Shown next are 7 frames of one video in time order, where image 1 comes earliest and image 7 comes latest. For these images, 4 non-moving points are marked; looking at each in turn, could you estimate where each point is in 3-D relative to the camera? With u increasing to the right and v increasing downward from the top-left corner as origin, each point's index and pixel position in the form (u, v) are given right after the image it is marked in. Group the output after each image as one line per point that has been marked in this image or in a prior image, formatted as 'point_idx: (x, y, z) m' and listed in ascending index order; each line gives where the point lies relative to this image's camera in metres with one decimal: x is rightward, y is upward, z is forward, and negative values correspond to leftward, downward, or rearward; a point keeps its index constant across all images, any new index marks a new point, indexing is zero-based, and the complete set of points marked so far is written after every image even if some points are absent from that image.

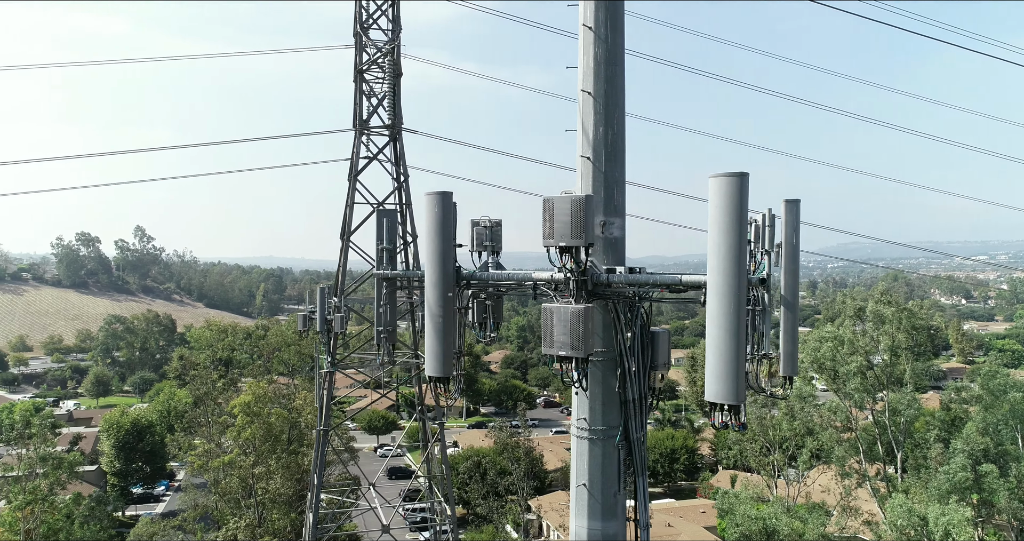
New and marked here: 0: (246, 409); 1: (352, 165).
0: (-7.0, -3.6, +18.9) m
1: (-2.9, +1.9, +13.0) m
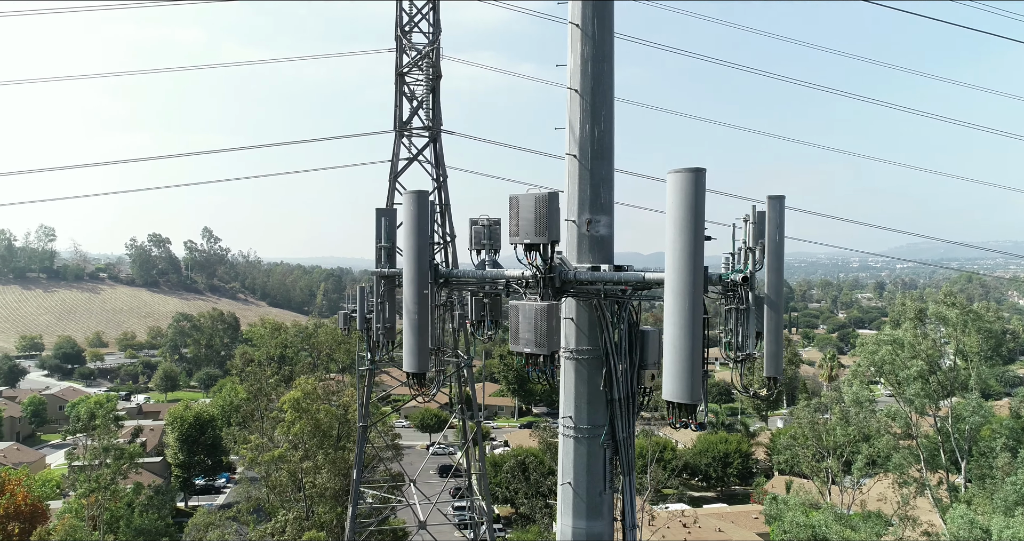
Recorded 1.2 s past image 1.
0: (-5.9, -3.6, +19.4) m
1: (-2.2, +1.9, +13.2) m
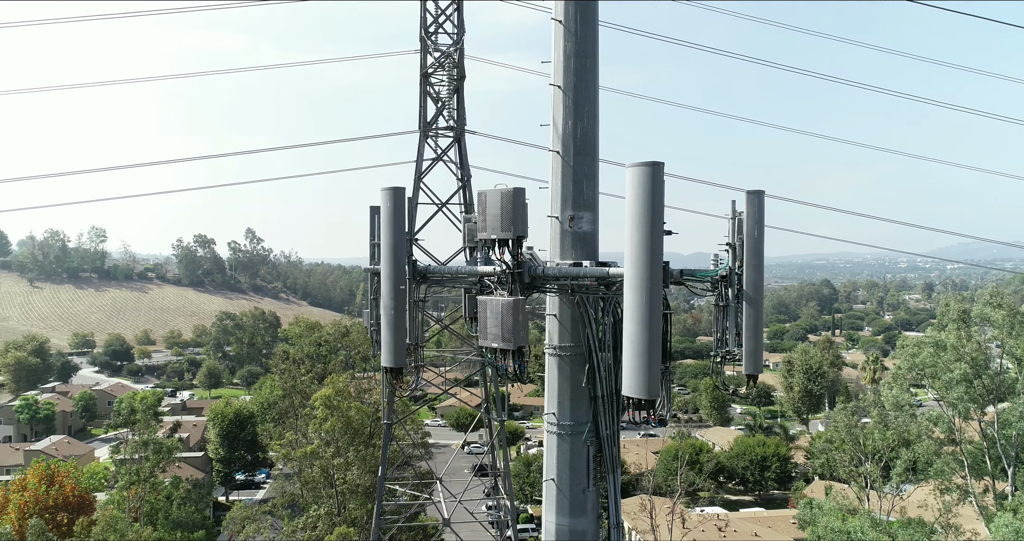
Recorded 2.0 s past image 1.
0: (-5.1, -3.6, +19.7) m
1: (-1.8, +1.9, +13.3) m
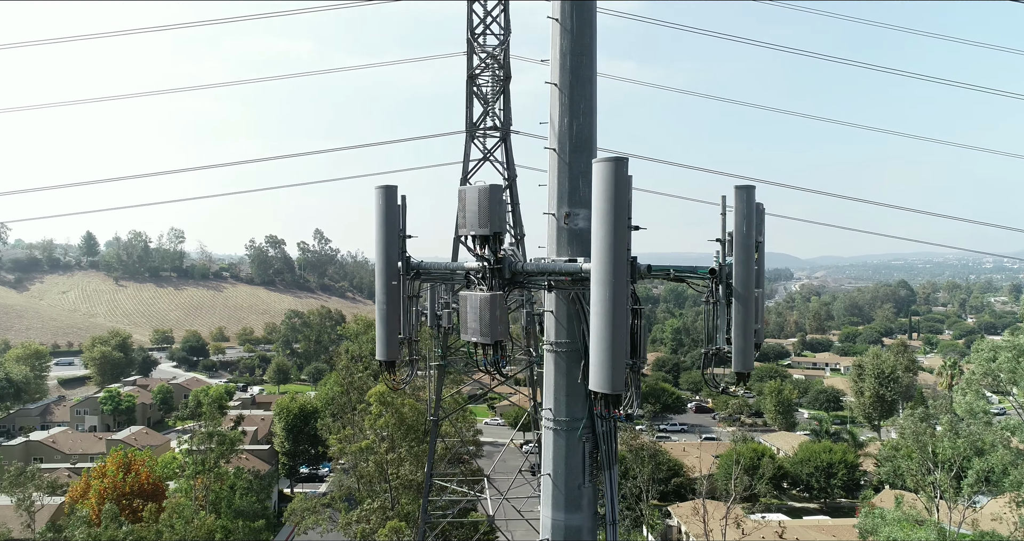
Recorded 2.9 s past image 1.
0: (-3.7, -3.6, +20.1) m
1: (-0.9, +1.9, +13.5) m
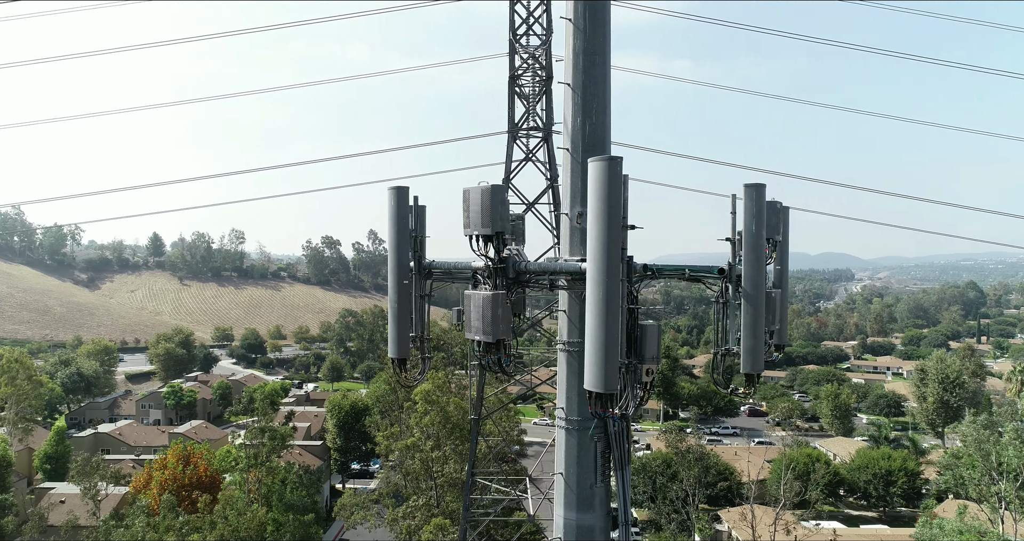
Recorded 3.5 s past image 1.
0: (-2.4, -3.6, +20.4) m
1: (-0.1, +1.9, +13.5) m
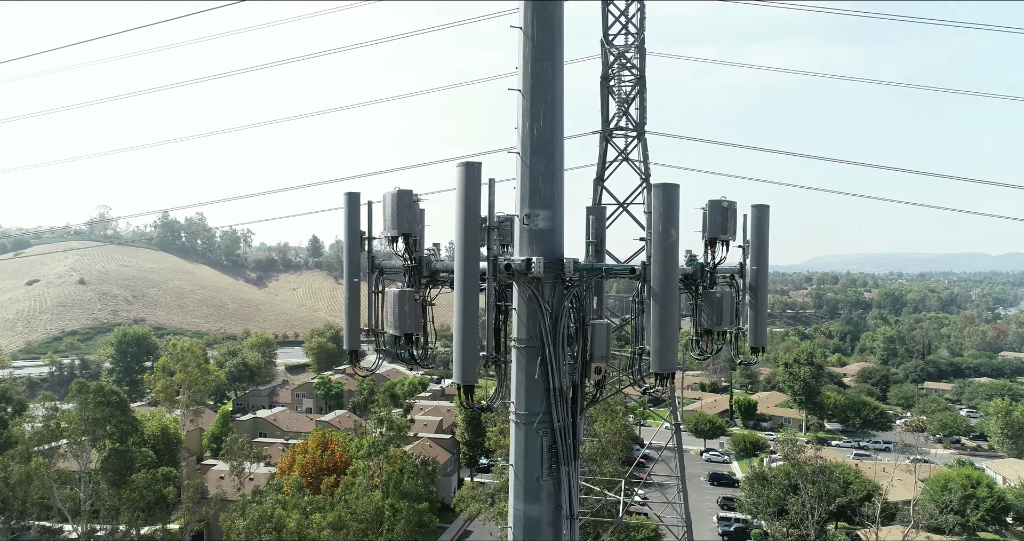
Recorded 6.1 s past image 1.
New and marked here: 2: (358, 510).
0: (+0.7, -3.6, +20.7) m
1: (+1.7, +1.9, +13.6) m
2: (-4.0, -6.2, +18.6) m
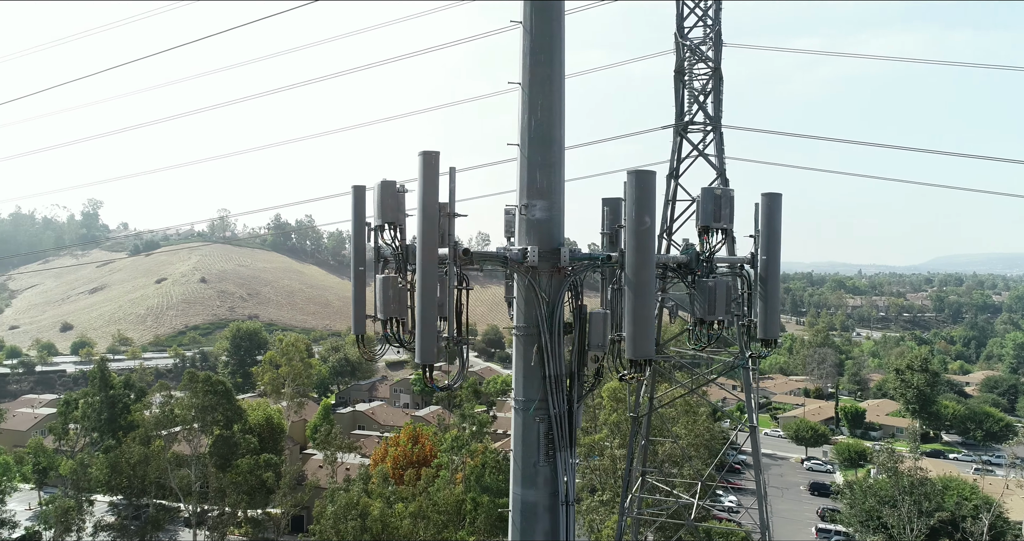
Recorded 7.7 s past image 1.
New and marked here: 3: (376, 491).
0: (+3.0, -3.6, +20.5) m
1: (+3.0, +1.9, +13.3) m
2: (-1.9, -6.2, +19.1) m
3: (-3.8, -6.1, +19.9) m
